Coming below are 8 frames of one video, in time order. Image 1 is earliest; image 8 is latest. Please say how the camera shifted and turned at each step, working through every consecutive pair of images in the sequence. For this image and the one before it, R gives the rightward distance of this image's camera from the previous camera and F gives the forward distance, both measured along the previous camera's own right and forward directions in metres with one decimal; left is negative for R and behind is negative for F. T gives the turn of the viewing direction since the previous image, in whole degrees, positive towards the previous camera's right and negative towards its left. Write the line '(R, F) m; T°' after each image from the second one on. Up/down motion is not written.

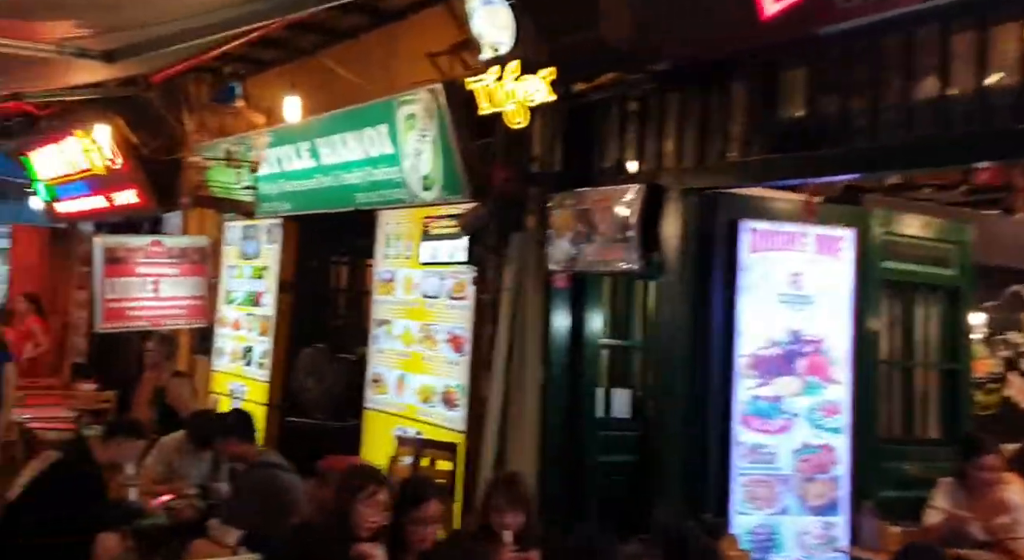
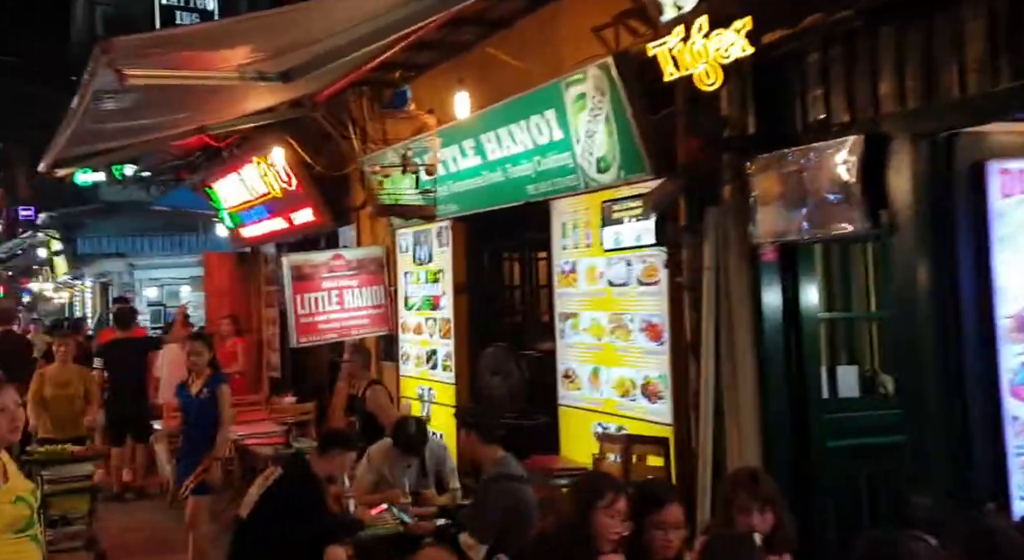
(-0.5, +0.2) m; -10°
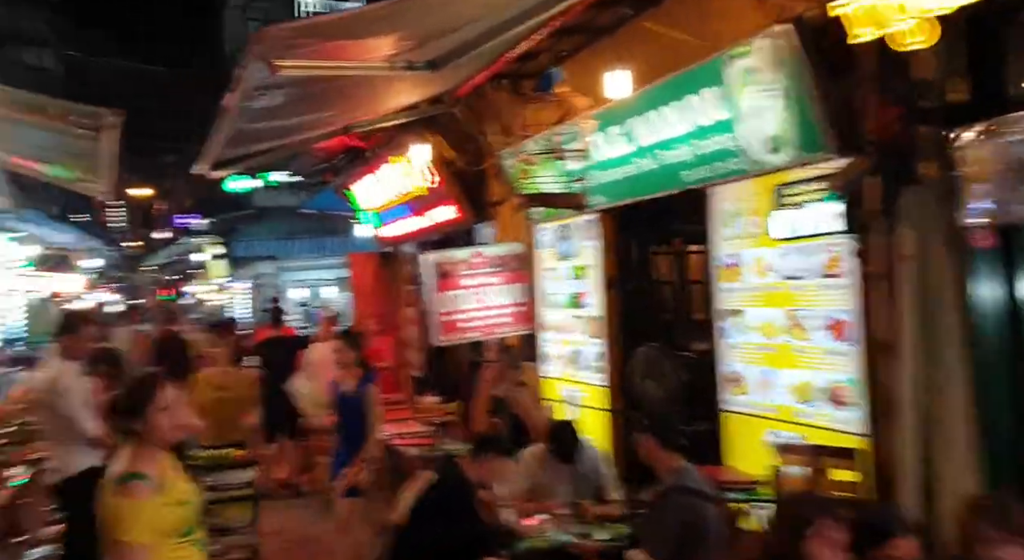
(-0.3, +0.3) m; -10°
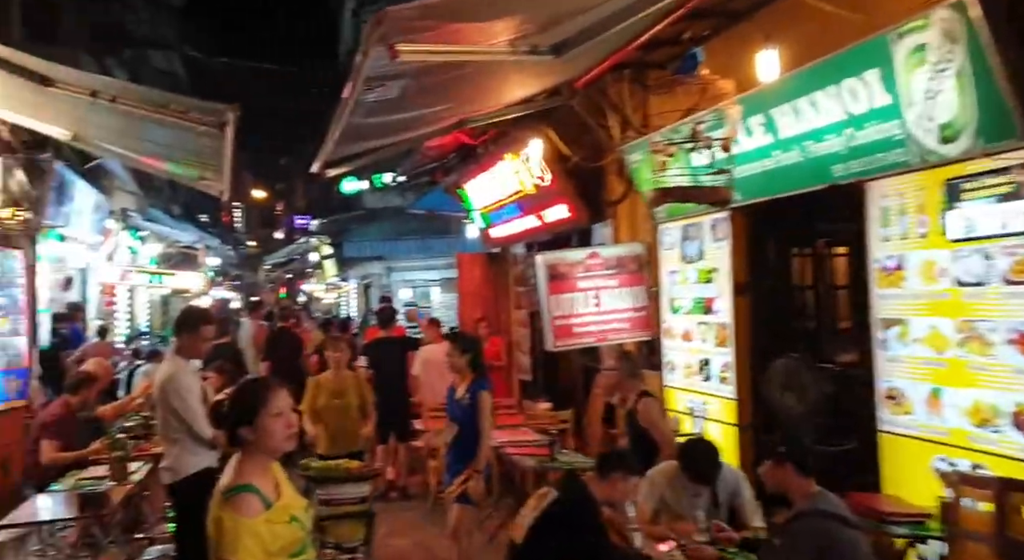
(-0.2, +0.3) m; -8°
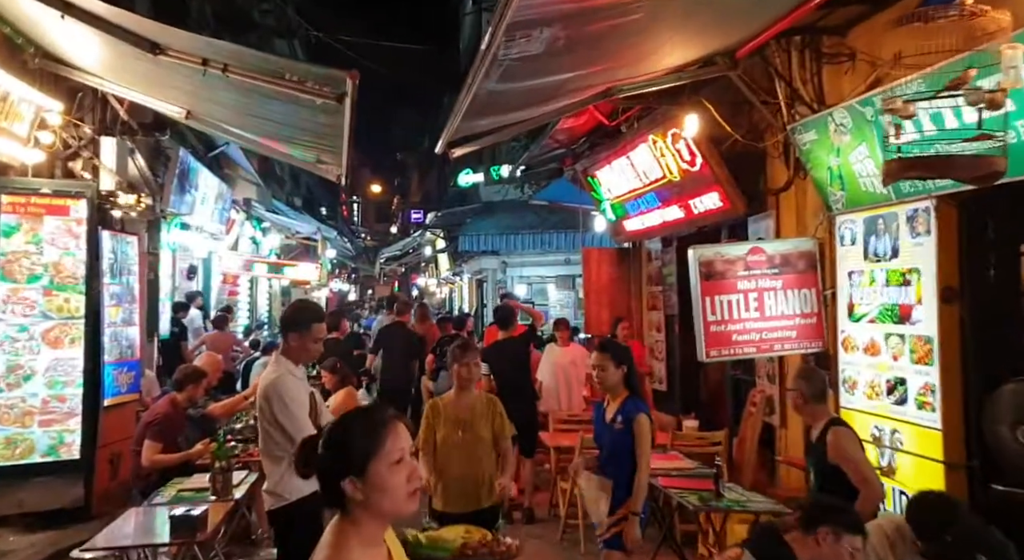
(-0.3, +0.7) m; -9°
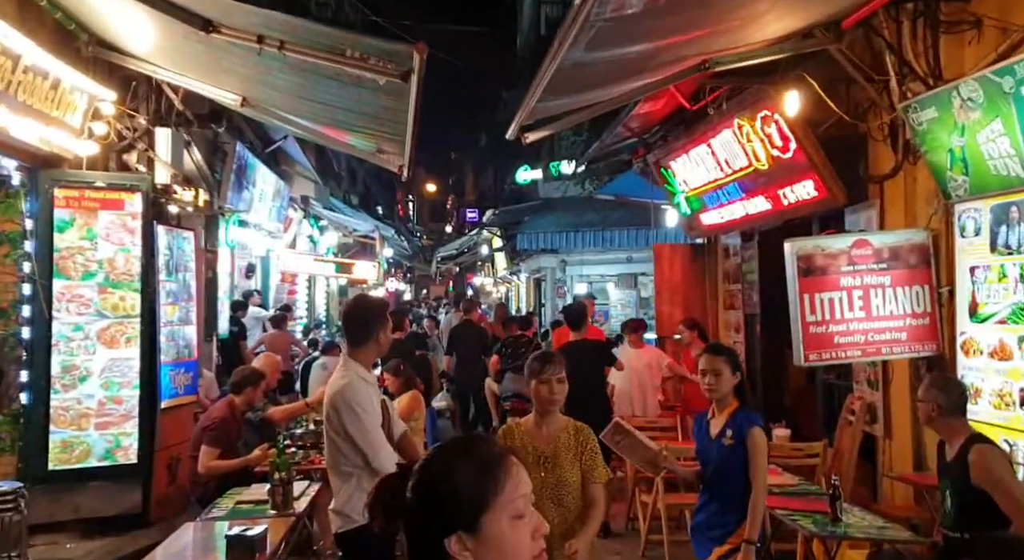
(-0.2, +0.4) m; -4°
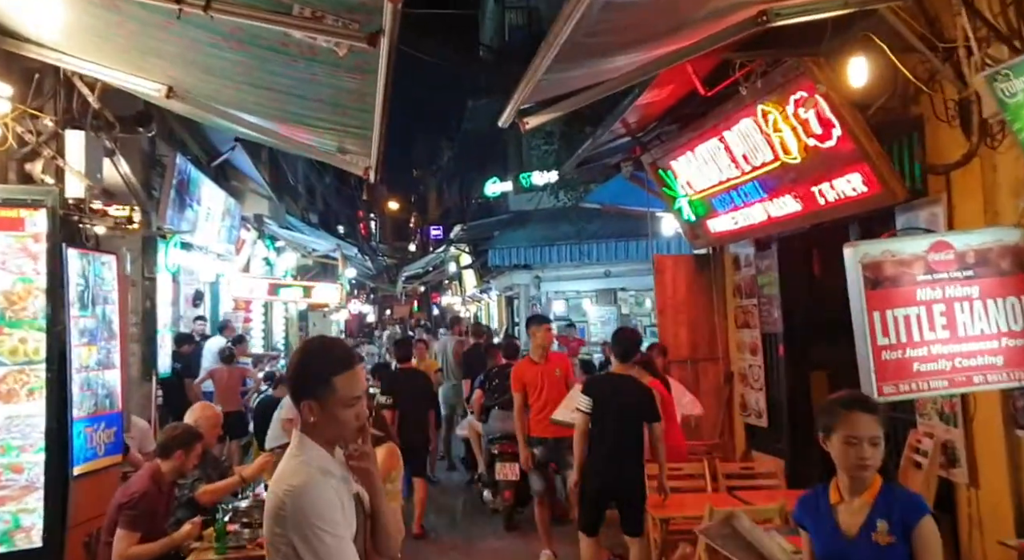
(-0.2, +0.9) m; +3°
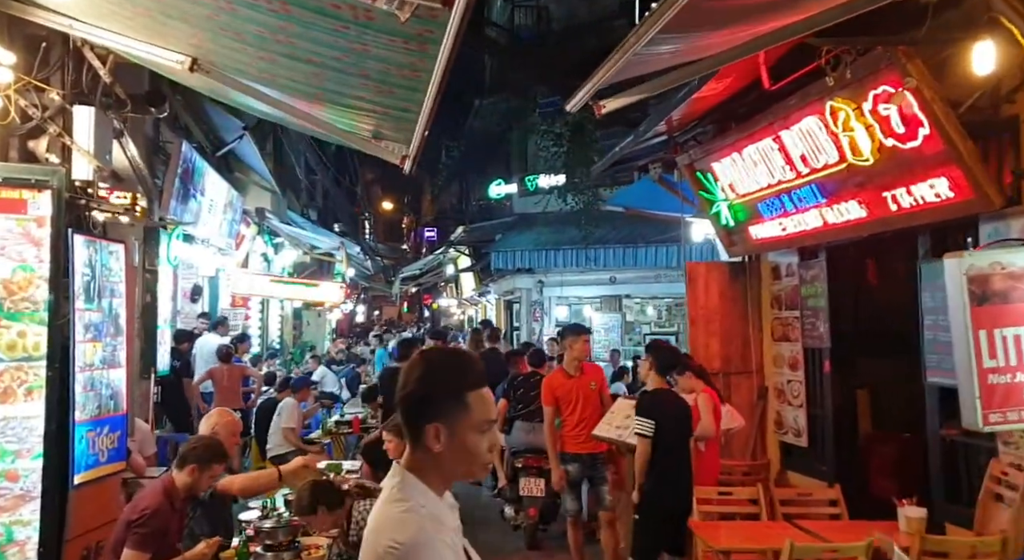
(-0.4, +0.4) m; +1°
